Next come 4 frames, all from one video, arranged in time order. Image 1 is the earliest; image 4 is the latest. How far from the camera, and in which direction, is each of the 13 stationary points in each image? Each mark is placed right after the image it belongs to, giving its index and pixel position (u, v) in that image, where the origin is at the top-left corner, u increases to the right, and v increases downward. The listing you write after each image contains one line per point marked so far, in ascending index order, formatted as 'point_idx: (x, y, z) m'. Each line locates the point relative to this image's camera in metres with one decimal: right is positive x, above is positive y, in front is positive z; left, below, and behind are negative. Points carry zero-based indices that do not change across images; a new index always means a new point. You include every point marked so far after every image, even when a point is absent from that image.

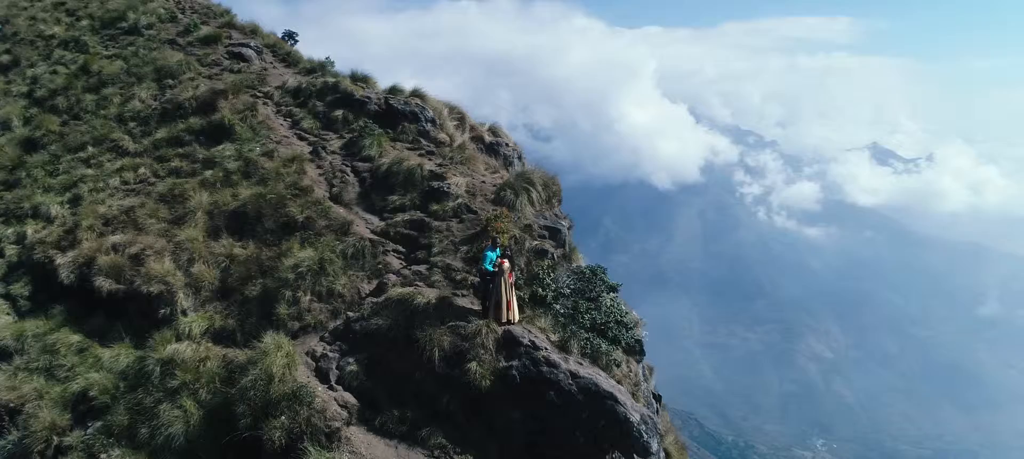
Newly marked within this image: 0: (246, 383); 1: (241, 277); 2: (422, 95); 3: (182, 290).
0: (-4.2, -2.4, +11.3) m
1: (-5.4, -1.0, +14.2) m
2: (-2.3, +3.6, +19.1) m
3: (-6.4, -1.2, +13.8) m
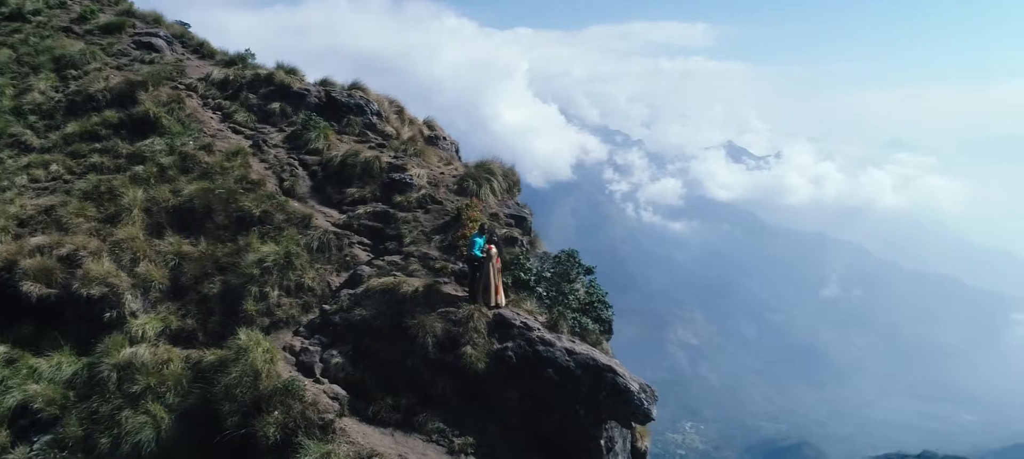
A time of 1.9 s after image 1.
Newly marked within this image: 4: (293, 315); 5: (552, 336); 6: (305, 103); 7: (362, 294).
0: (-4.3, -2.3, +10.9) m
1: (-6.0, -0.9, +13.6) m
2: (-3.9, +3.7, +18.9) m
3: (-7.0, -1.1, +13.0) m
4: (-3.8, -1.5, +12.6) m
5: (+0.6, -1.7, +11.2) m
6: (-5.2, +3.2, +18.1) m
7: (-2.6, -1.1, +12.4) m
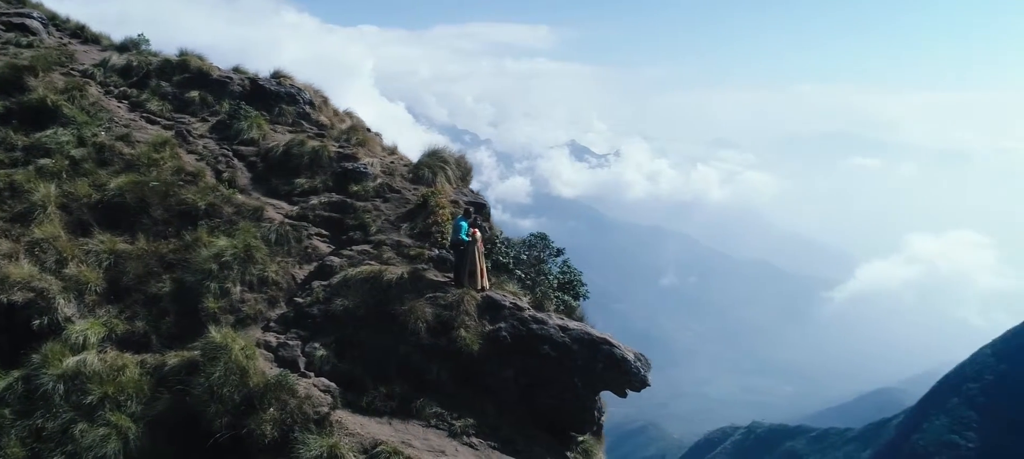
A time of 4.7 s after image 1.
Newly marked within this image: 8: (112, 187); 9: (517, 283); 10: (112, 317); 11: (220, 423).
0: (-4.3, -2.1, +10.3) m
1: (-6.5, -0.8, +12.5) m
2: (-5.7, +3.9, +18.1) m
3: (-7.4, -1.1, +11.8) m
4: (-4.2, -1.3, +12.0) m
5: (+0.5, -1.4, +11.6) m
6: (-6.8, +3.3, +17.1) m
7: (-2.9, -0.9, +12.0) m
8: (-7.6, +0.8, +13.7) m
9: (+0.1, -0.9, +12.2) m
10: (-6.6, -1.4, +12.0) m
11: (-4.1, -2.7, +10.0) m
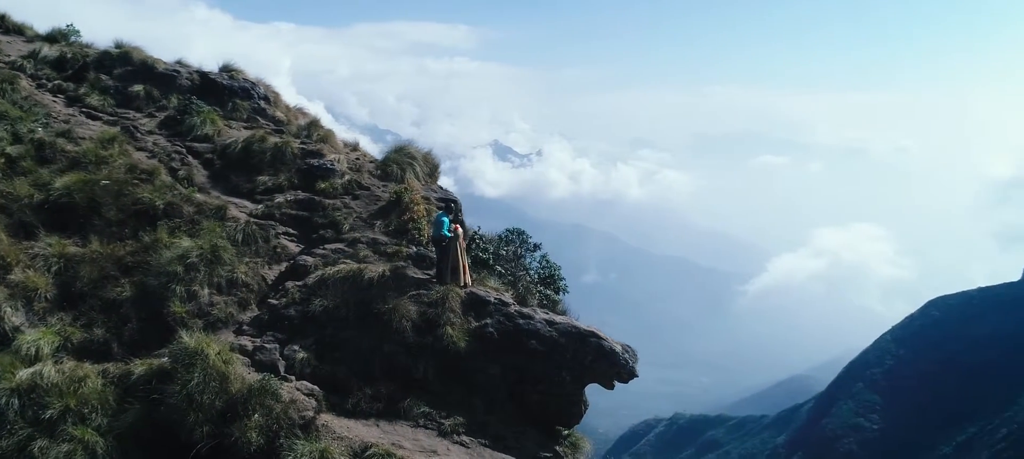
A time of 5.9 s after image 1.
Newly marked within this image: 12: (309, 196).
0: (-4.3, -2.1, +9.7) m
1: (-6.8, -0.8, +11.7) m
2: (-6.7, +3.8, +17.4) m
3: (-7.6, -1.1, +10.9) m
4: (-4.5, -1.3, +11.5) m
5: (+0.2, -1.3, +11.5) m
6: (-7.6, +3.2, +16.2) m
7: (-3.2, -0.9, +11.6) m
8: (-8.1, +0.8, +12.8) m
9: (-0.2, -0.8, +12.1) m
10: (-6.9, -1.5, +11.1) m
11: (-4.1, -2.7, +9.5) m
12: (-3.9, +0.6, +13.6) m
